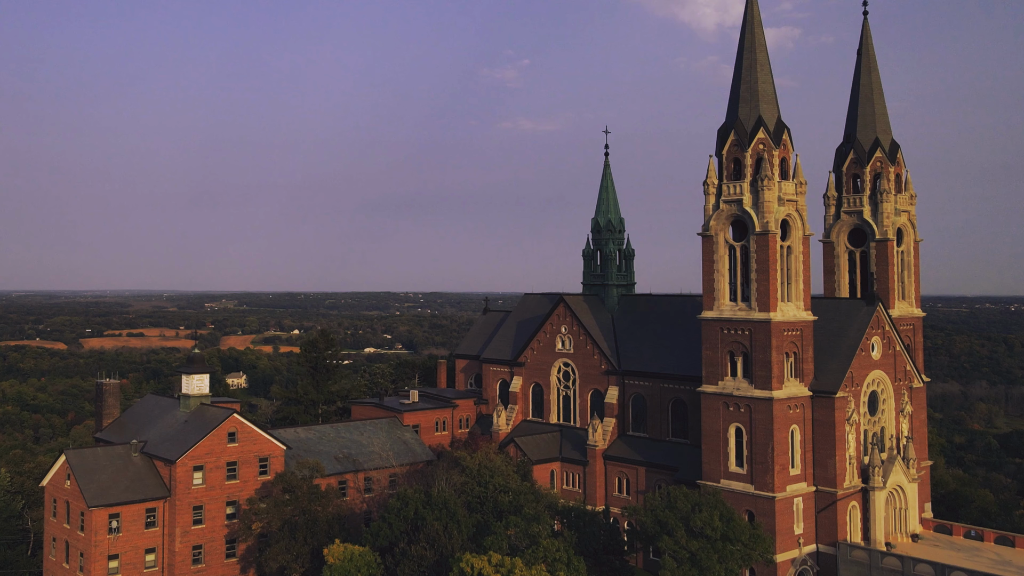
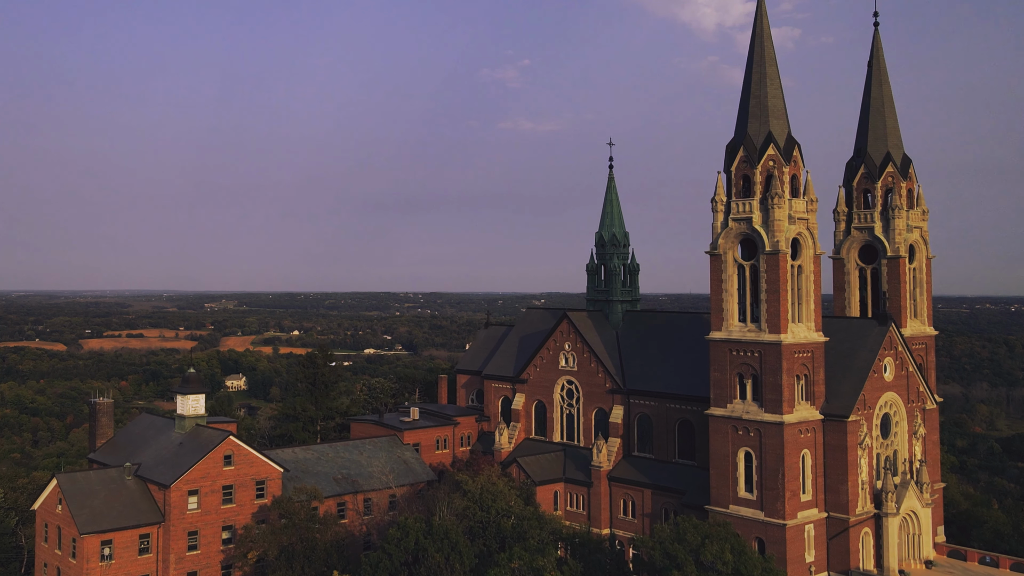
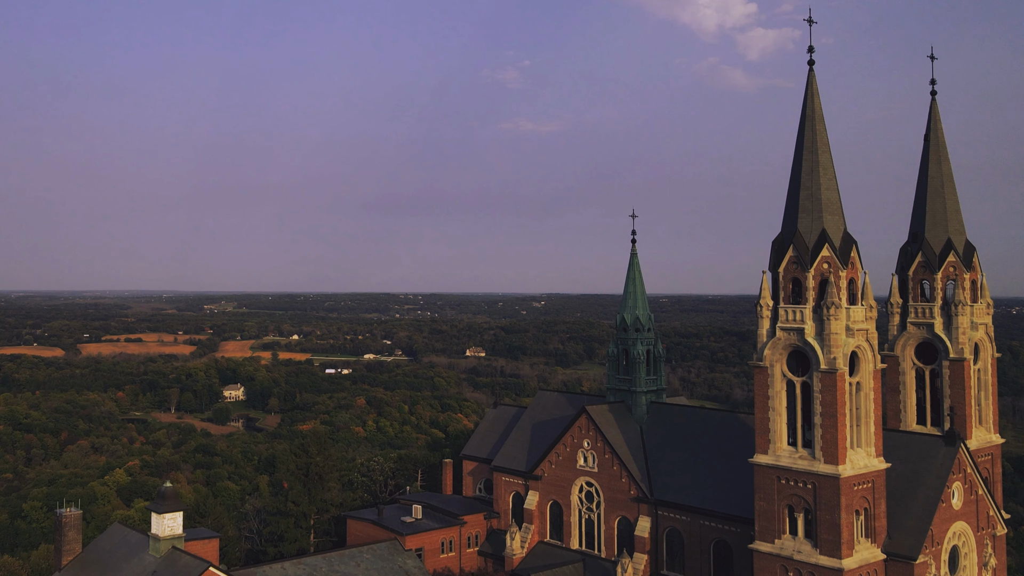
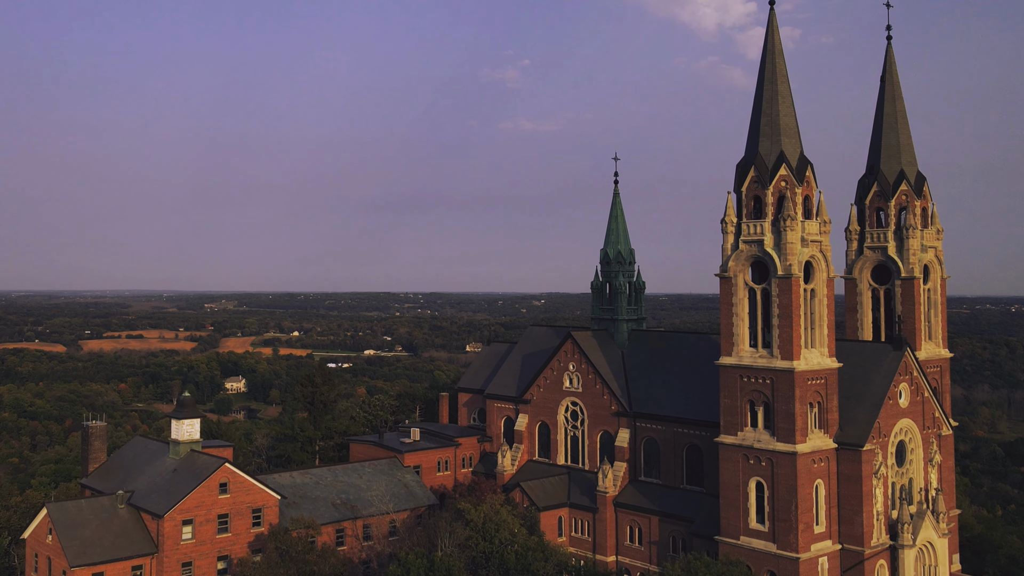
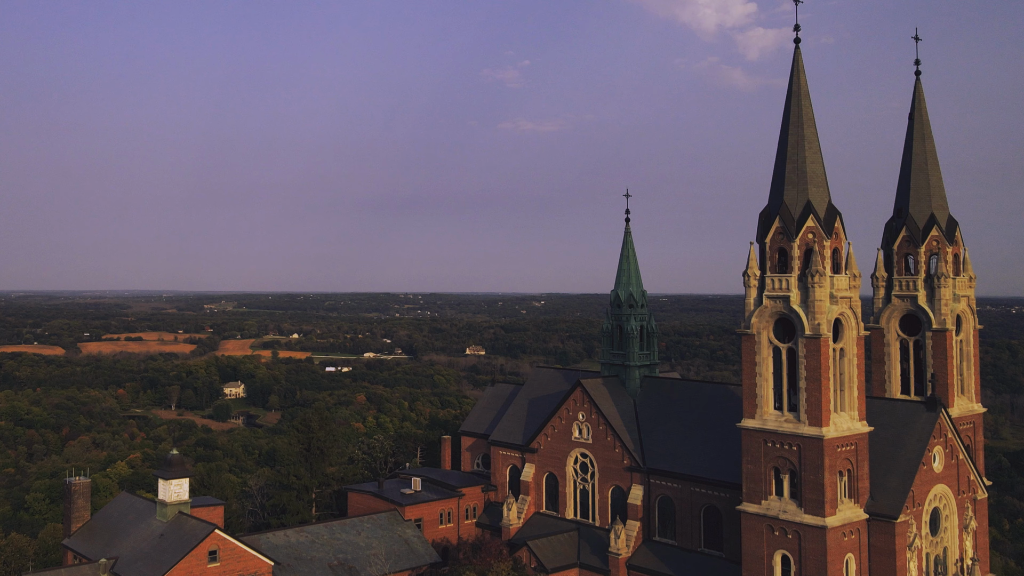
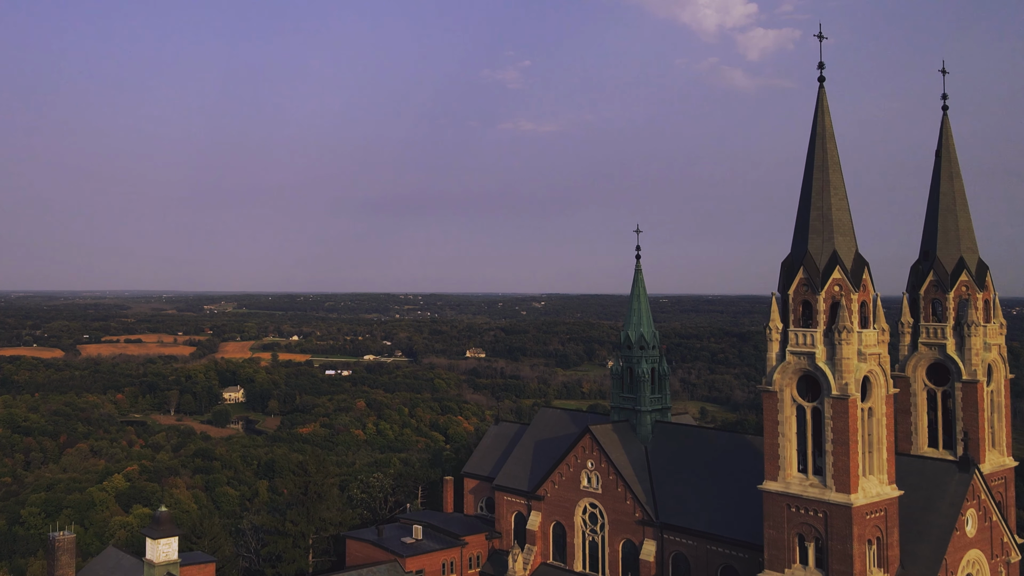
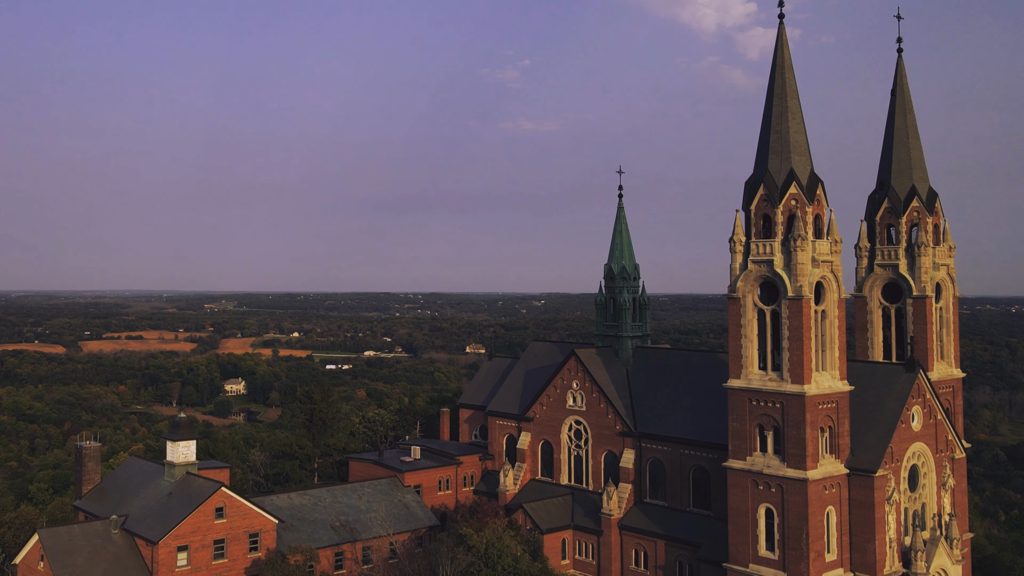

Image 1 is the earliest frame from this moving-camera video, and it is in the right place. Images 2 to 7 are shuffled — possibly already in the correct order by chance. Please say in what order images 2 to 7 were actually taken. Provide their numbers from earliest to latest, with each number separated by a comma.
2, 4, 7, 5, 3, 6
